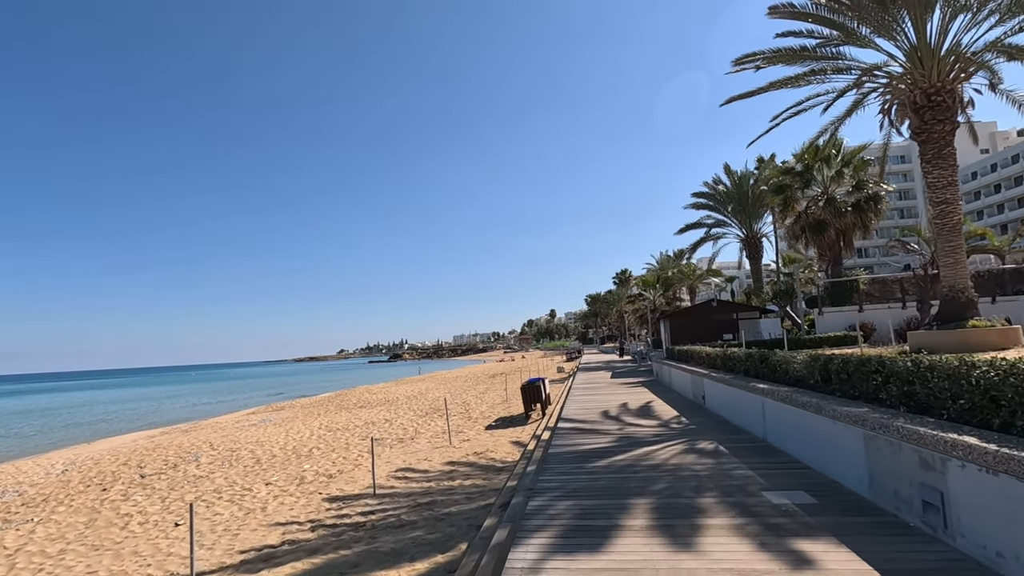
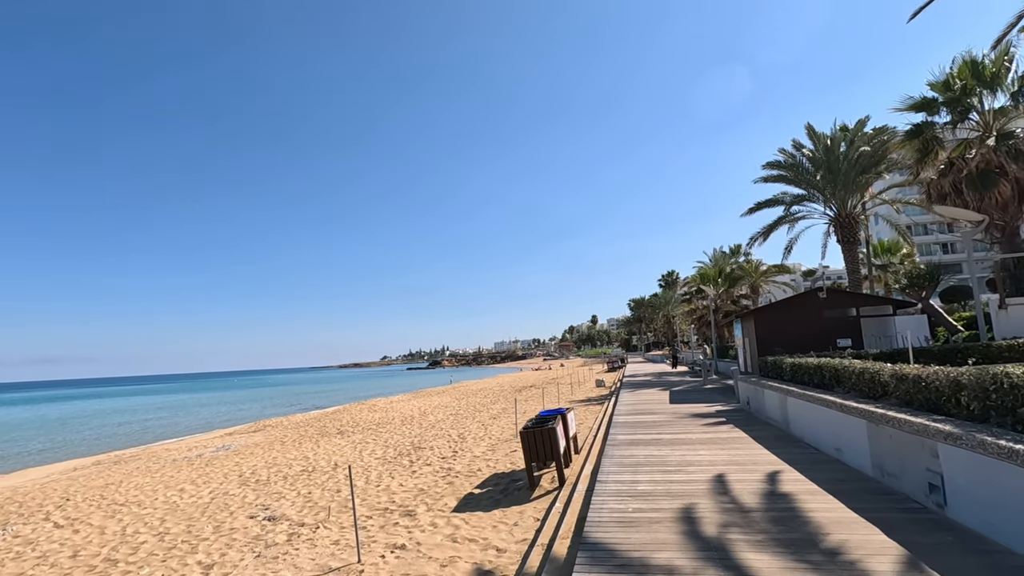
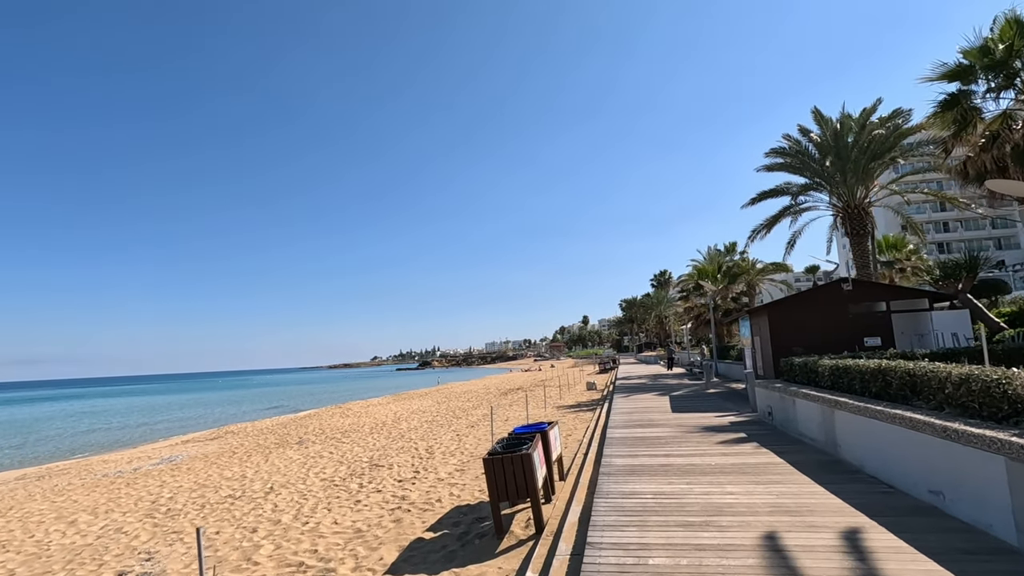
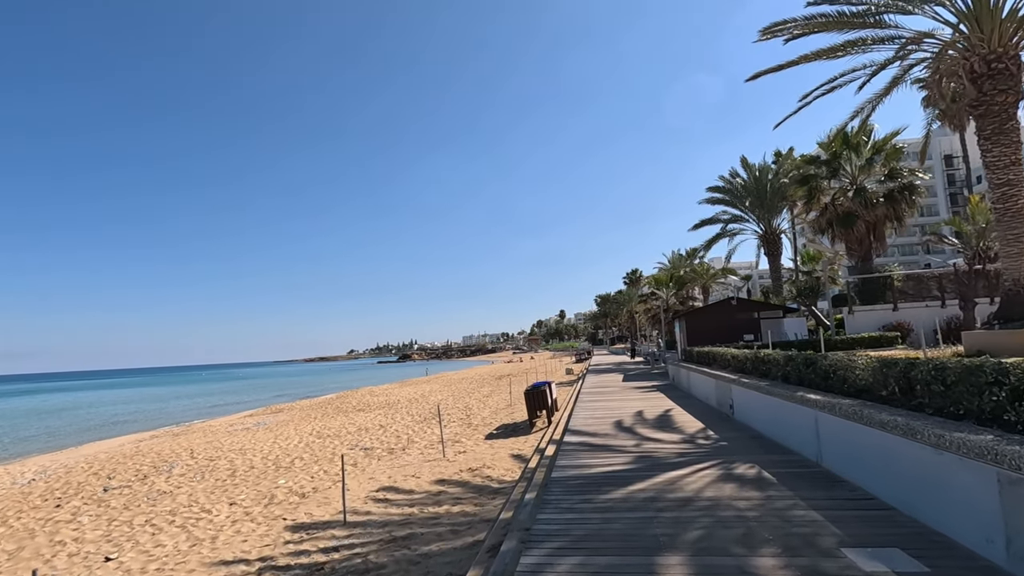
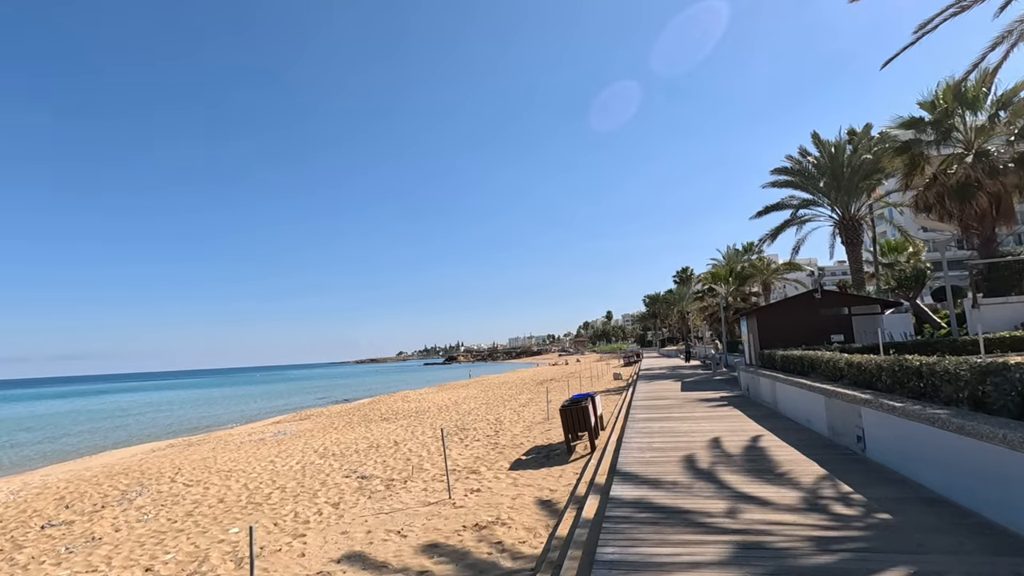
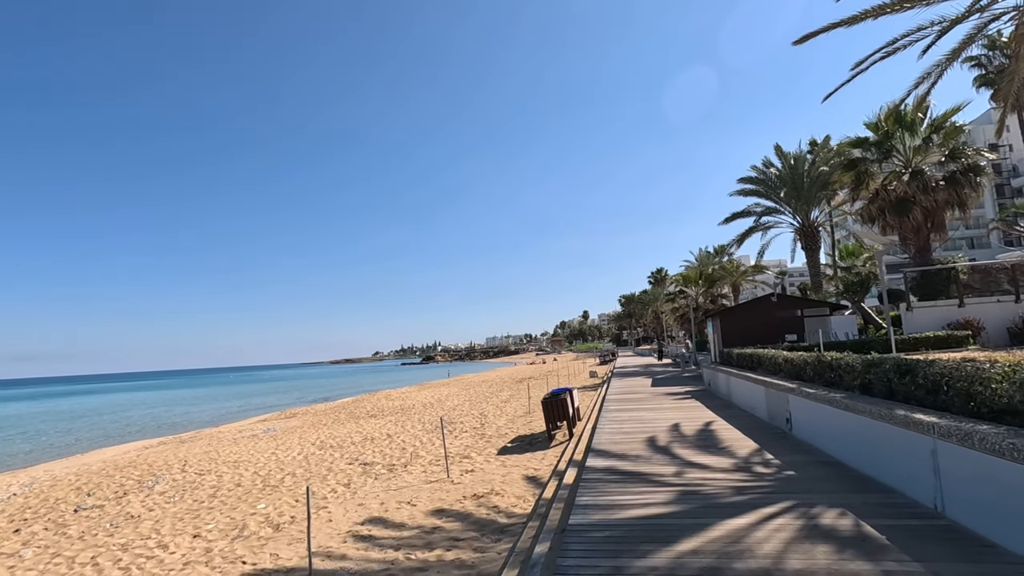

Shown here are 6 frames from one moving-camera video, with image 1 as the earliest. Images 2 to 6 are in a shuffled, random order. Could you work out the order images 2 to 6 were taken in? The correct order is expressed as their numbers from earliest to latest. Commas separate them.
4, 6, 5, 2, 3
